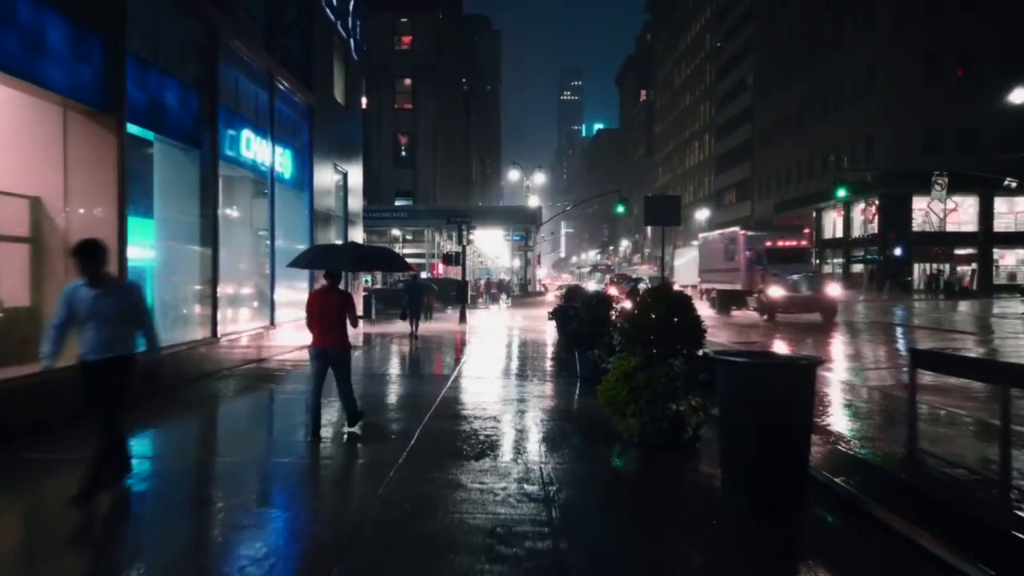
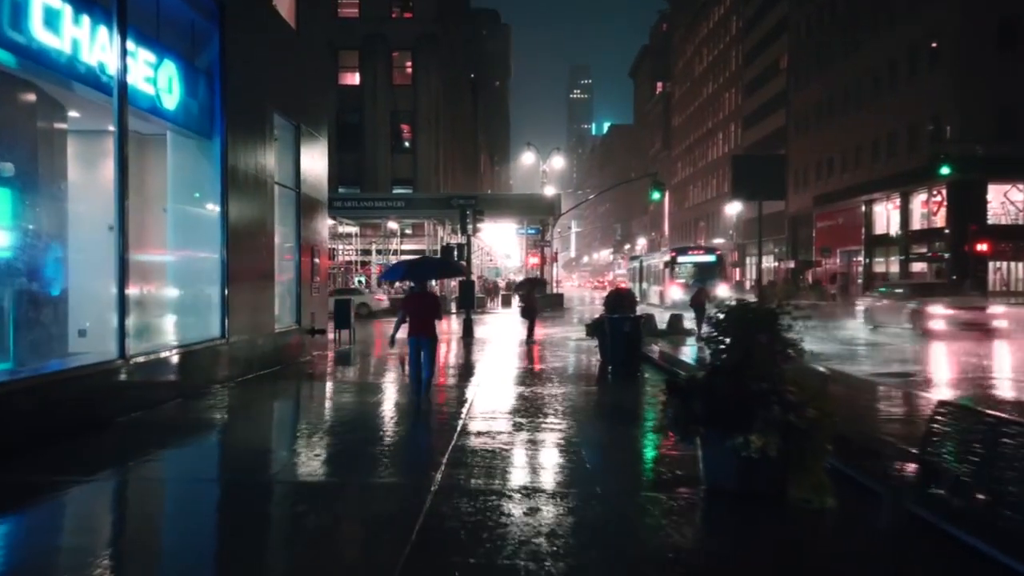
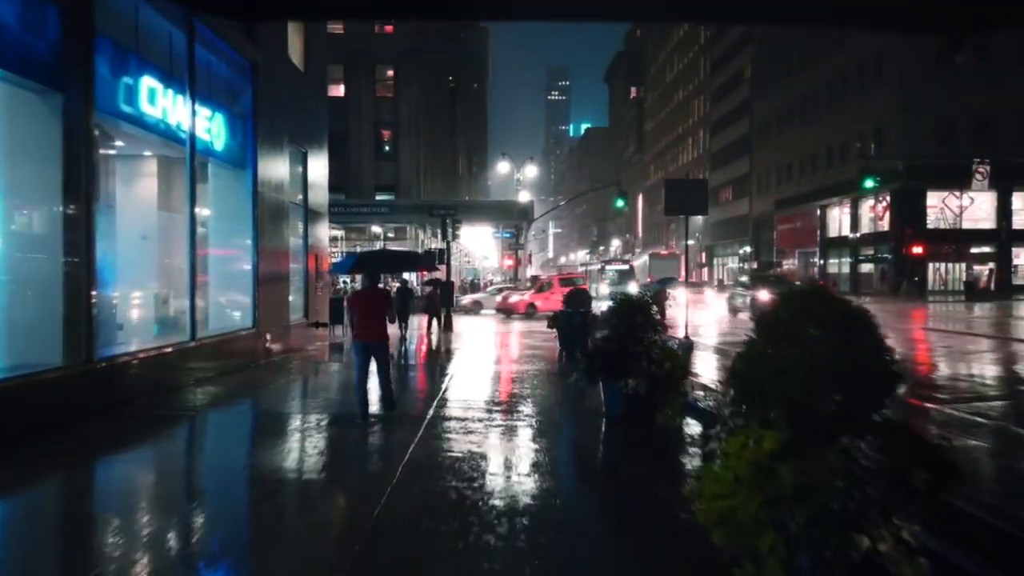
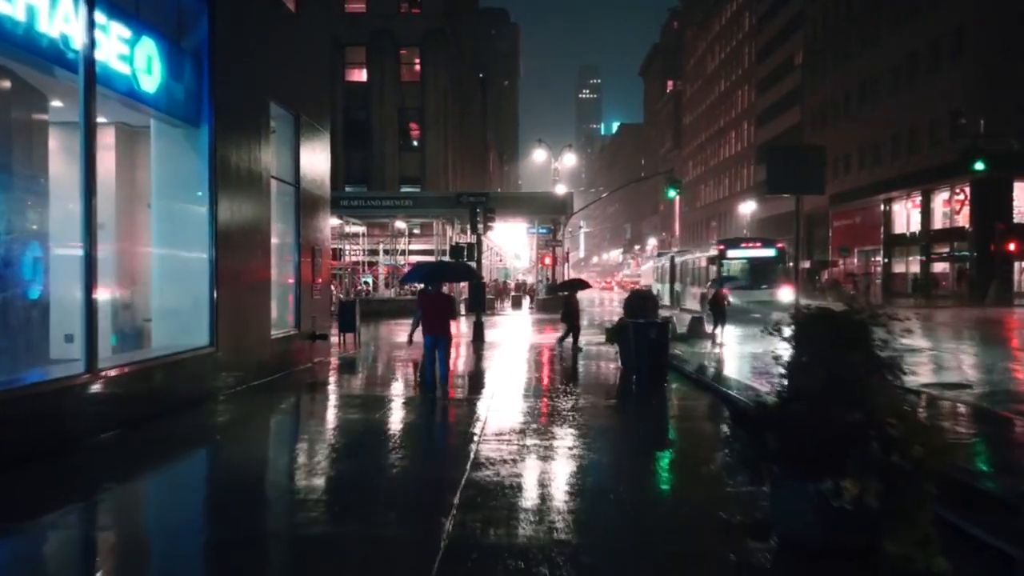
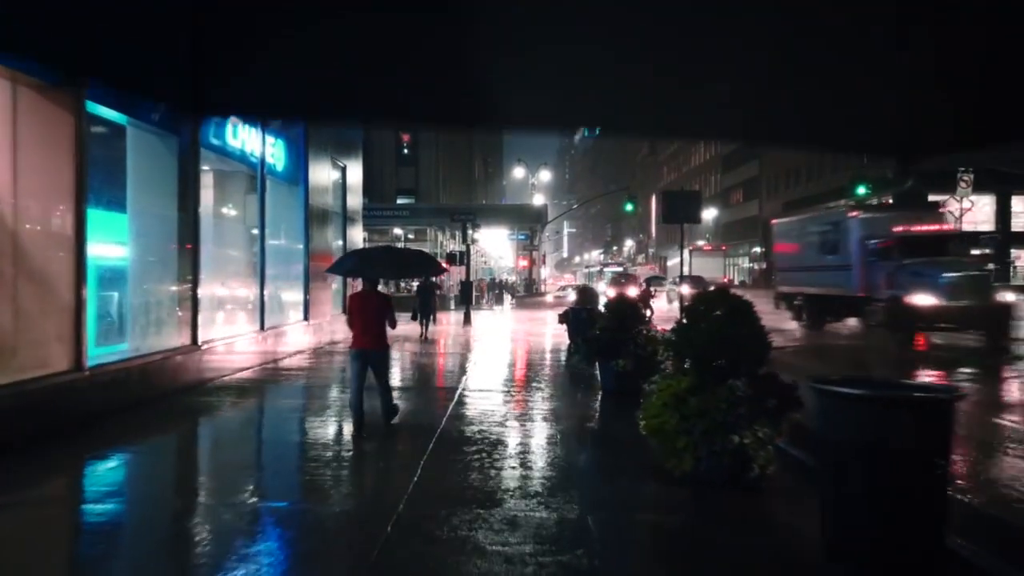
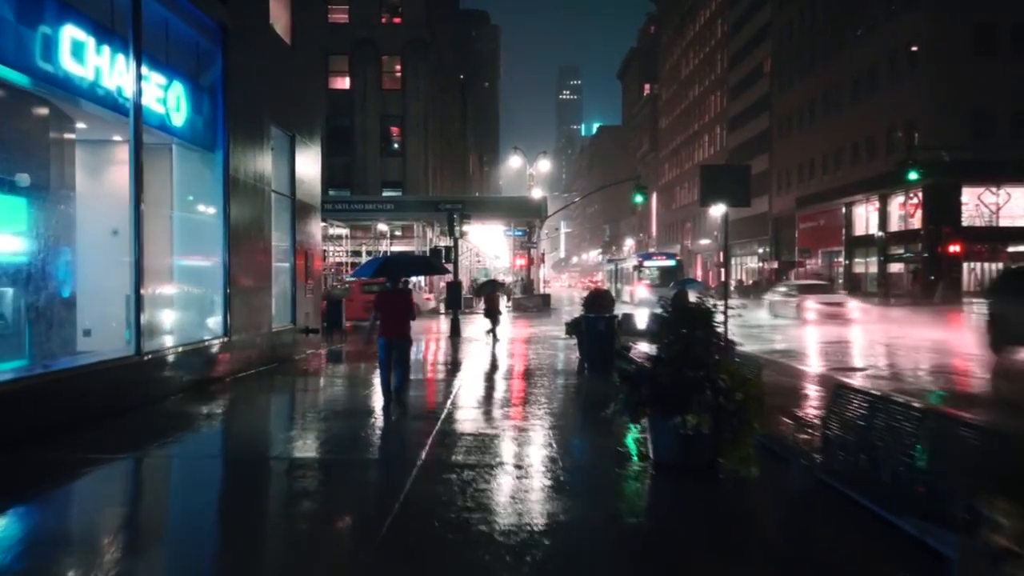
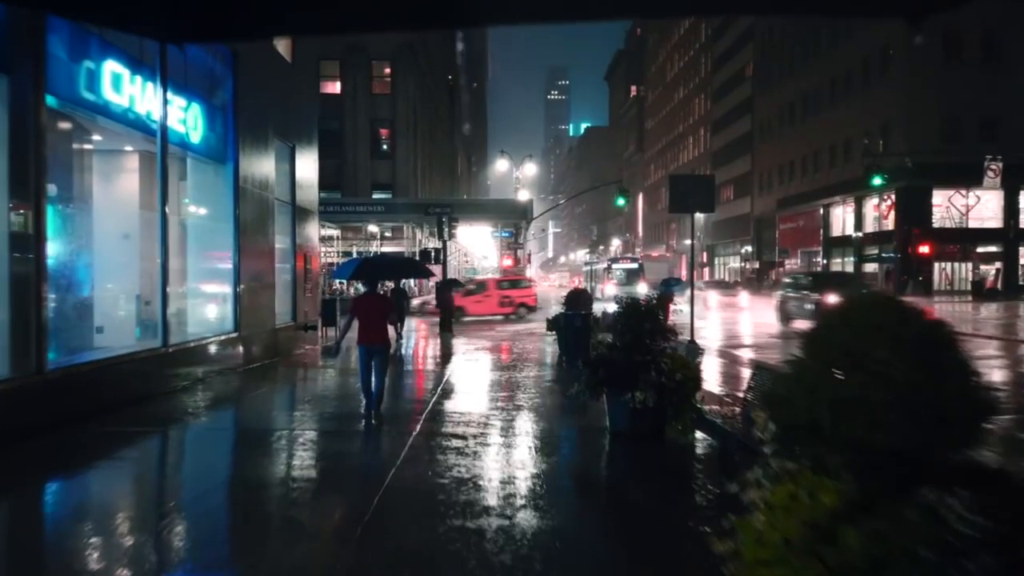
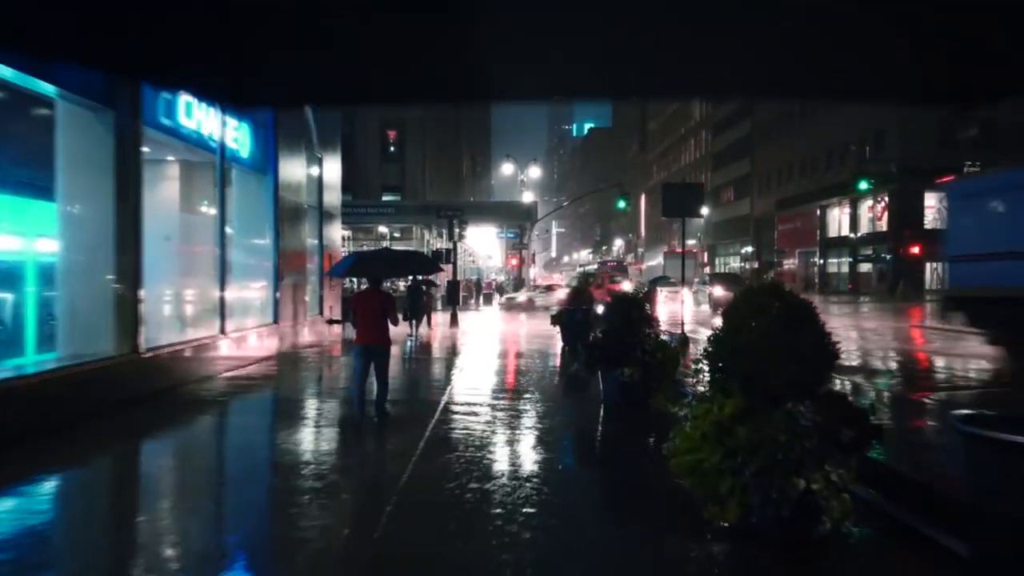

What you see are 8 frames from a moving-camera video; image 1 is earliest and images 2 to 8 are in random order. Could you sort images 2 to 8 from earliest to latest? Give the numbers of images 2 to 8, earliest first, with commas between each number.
5, 8, 3, 7, 6, 2, 4
